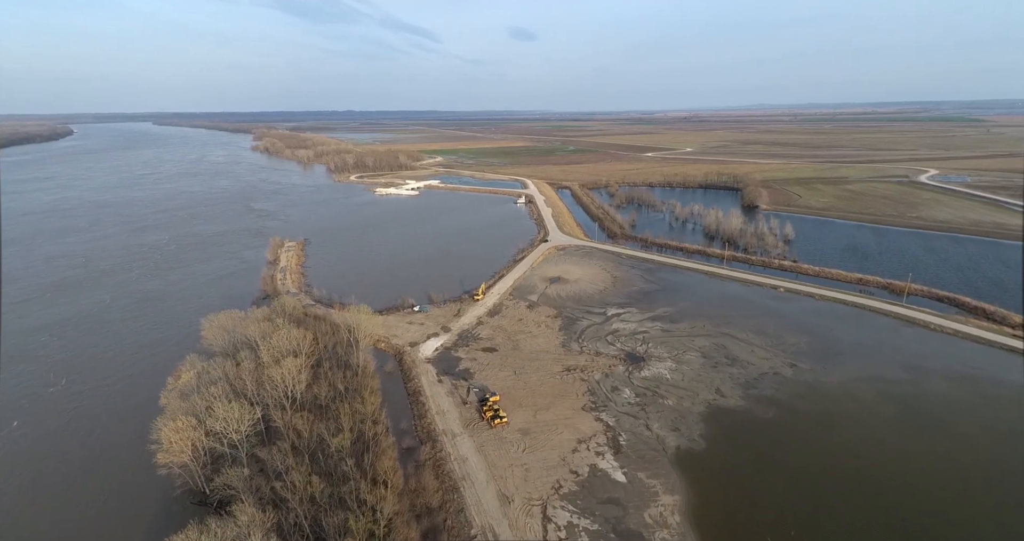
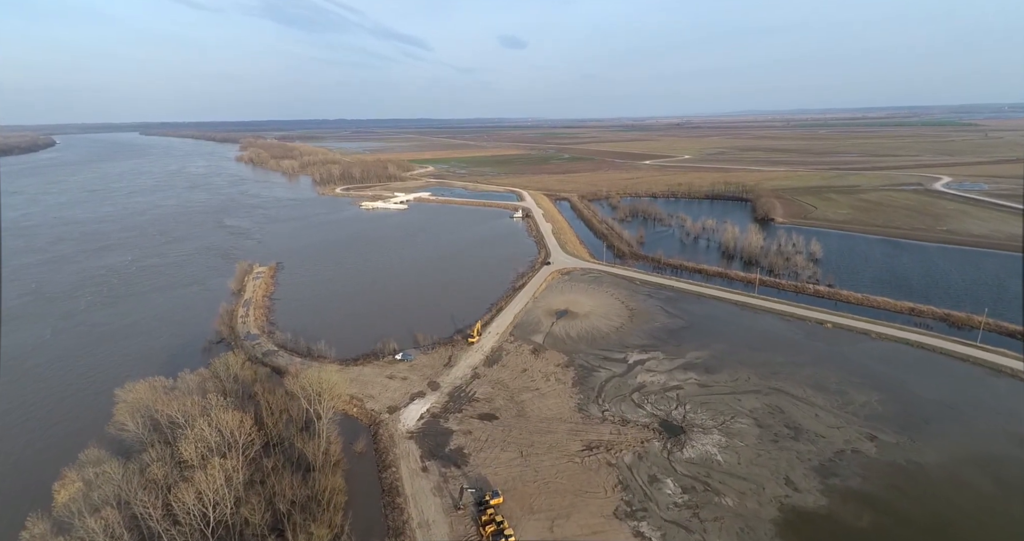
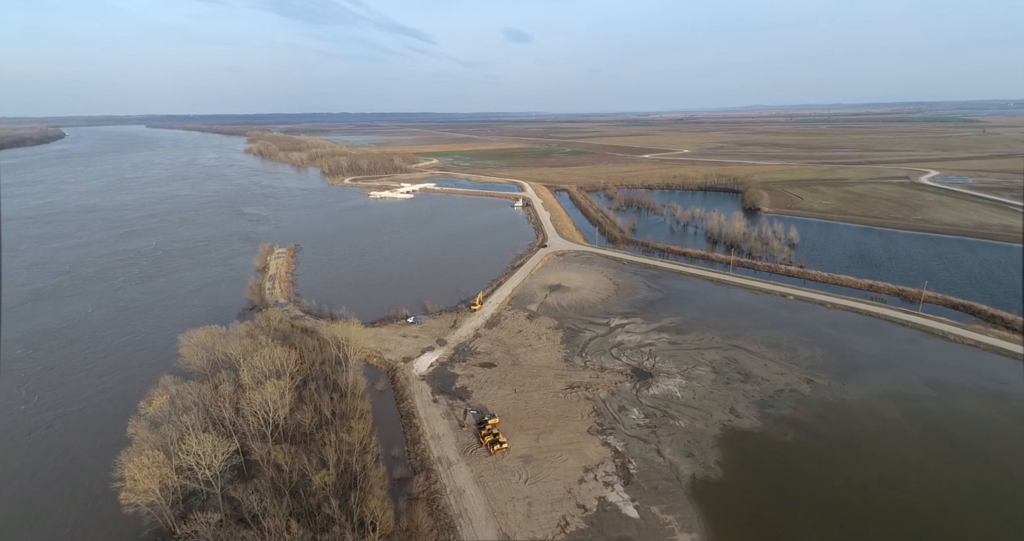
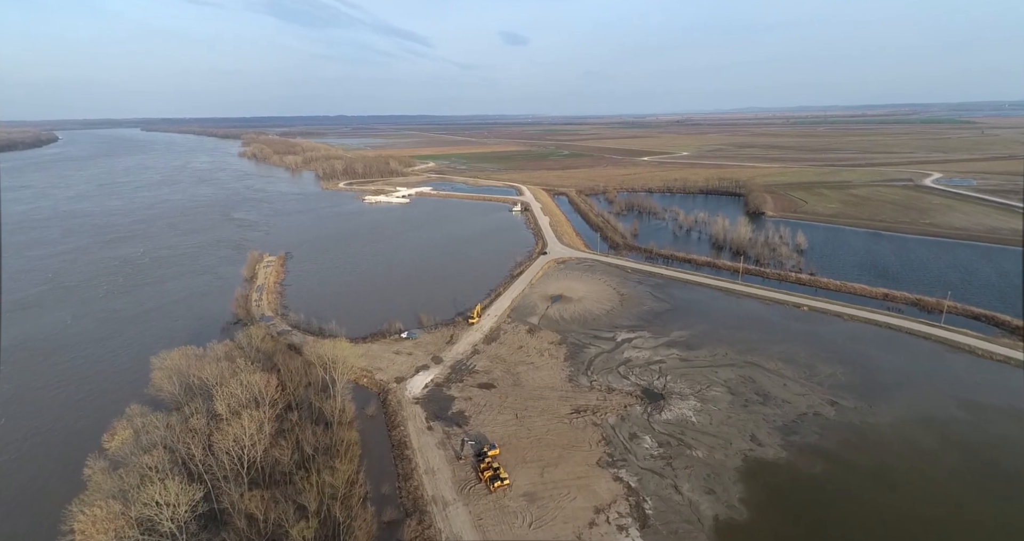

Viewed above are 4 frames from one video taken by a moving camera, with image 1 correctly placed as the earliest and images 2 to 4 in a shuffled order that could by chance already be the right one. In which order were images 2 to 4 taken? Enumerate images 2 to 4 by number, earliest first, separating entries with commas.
3, 4, 2
